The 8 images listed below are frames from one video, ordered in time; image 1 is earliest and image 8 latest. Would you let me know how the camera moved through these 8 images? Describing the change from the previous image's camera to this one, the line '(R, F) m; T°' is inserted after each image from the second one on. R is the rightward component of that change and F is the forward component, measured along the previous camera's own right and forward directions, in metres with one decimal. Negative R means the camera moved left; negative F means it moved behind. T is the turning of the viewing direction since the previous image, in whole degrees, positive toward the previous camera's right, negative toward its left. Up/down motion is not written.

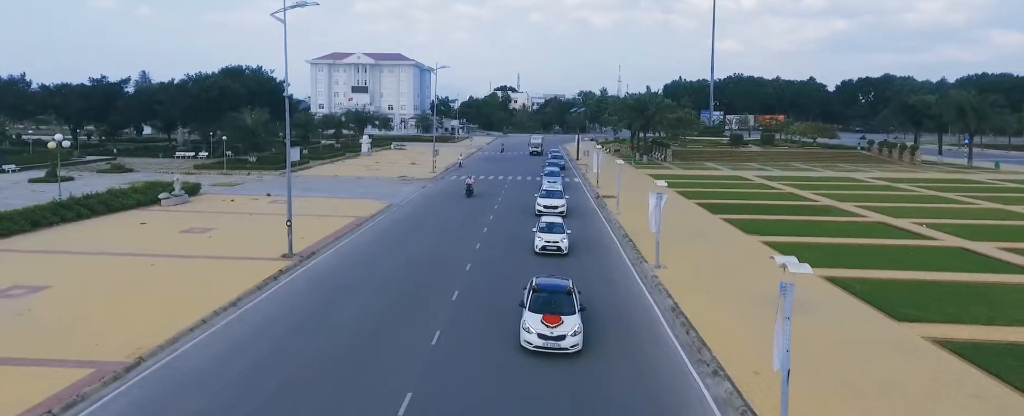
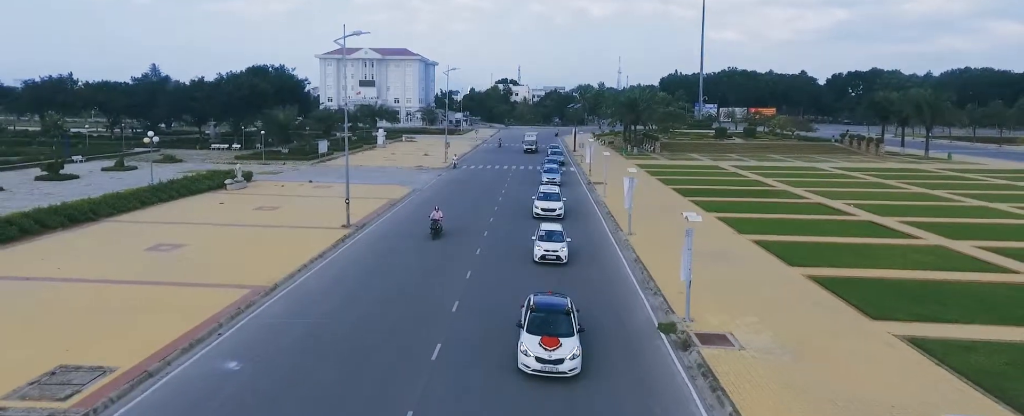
(-0.3, -7.2) m; 0°
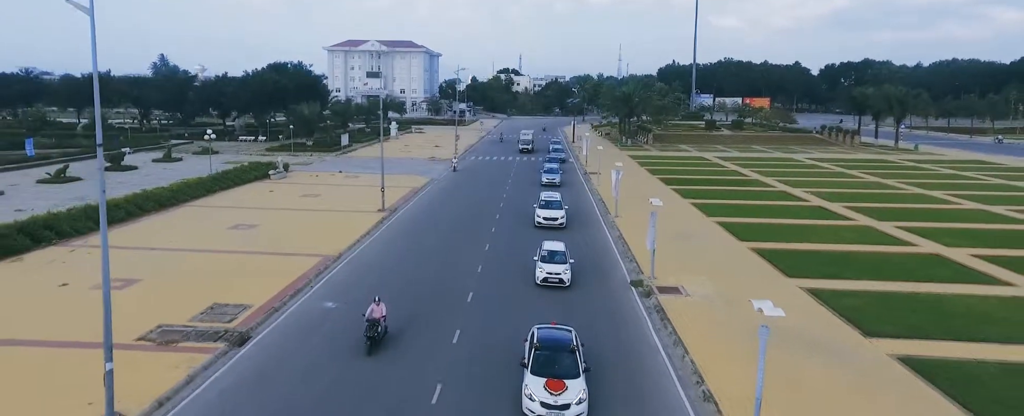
(-0.4, -6.4) m; 0°
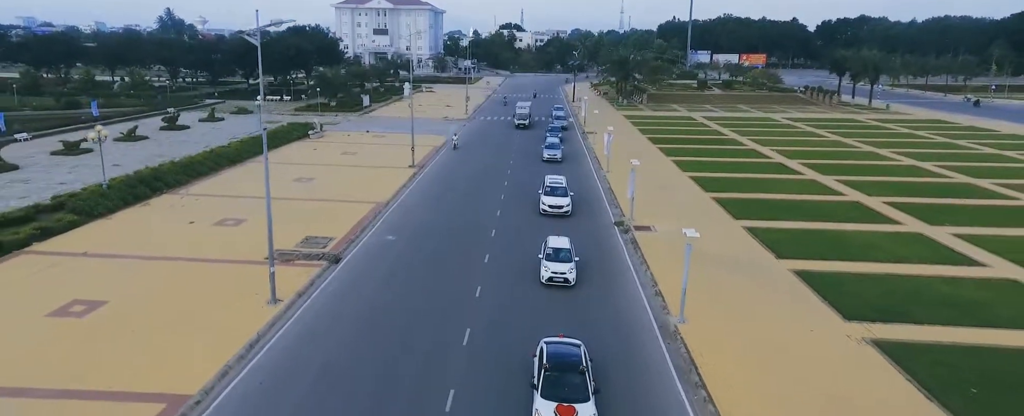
(-0.5, -7.5) m; 0°
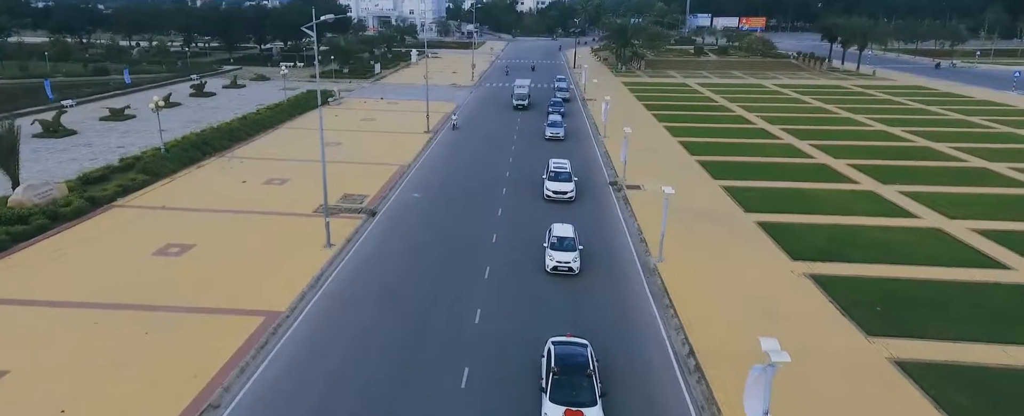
(-0.4, -4.8) m; 0°
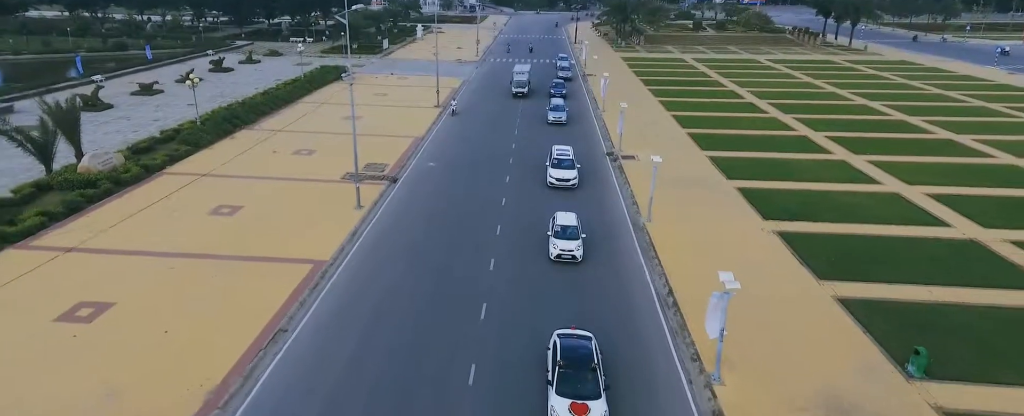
(-0.3, -3.7) m; 0°
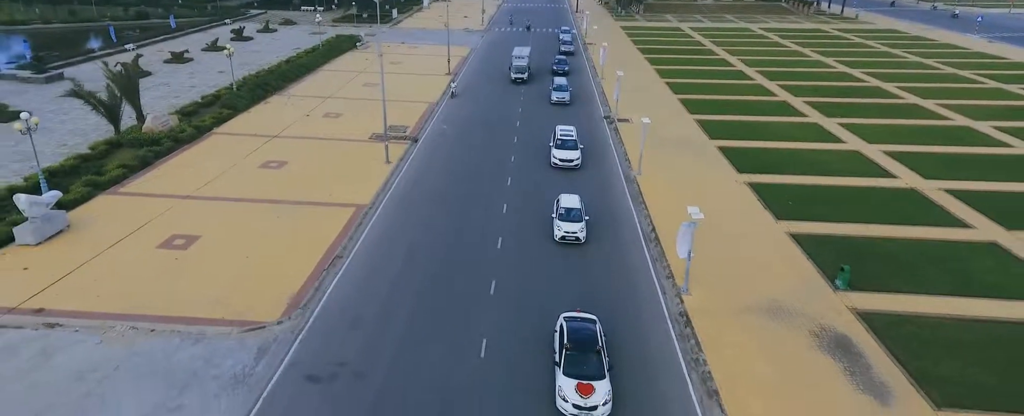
(-0.4, -4.6) m; 0°
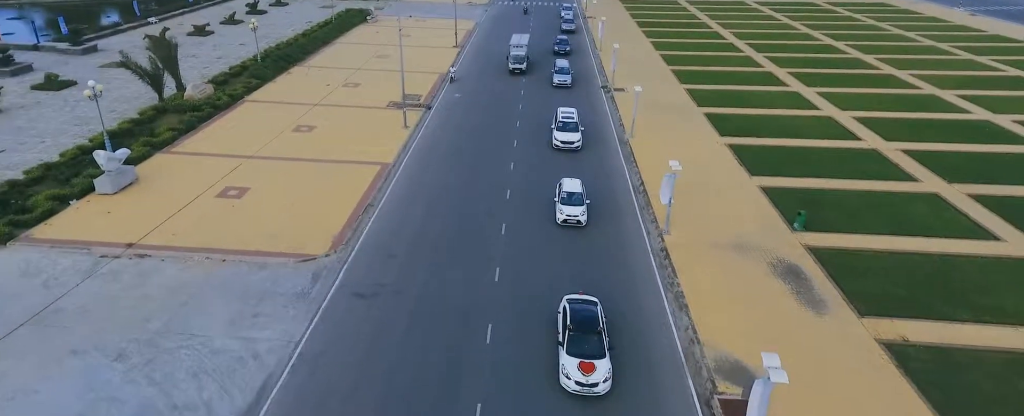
(-0.3, -3.9) m; 0°
